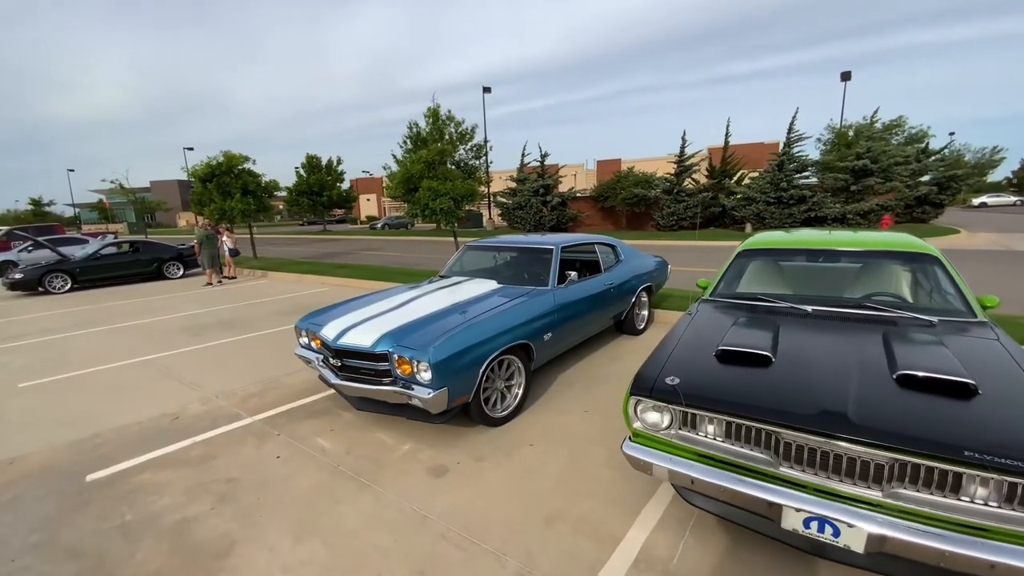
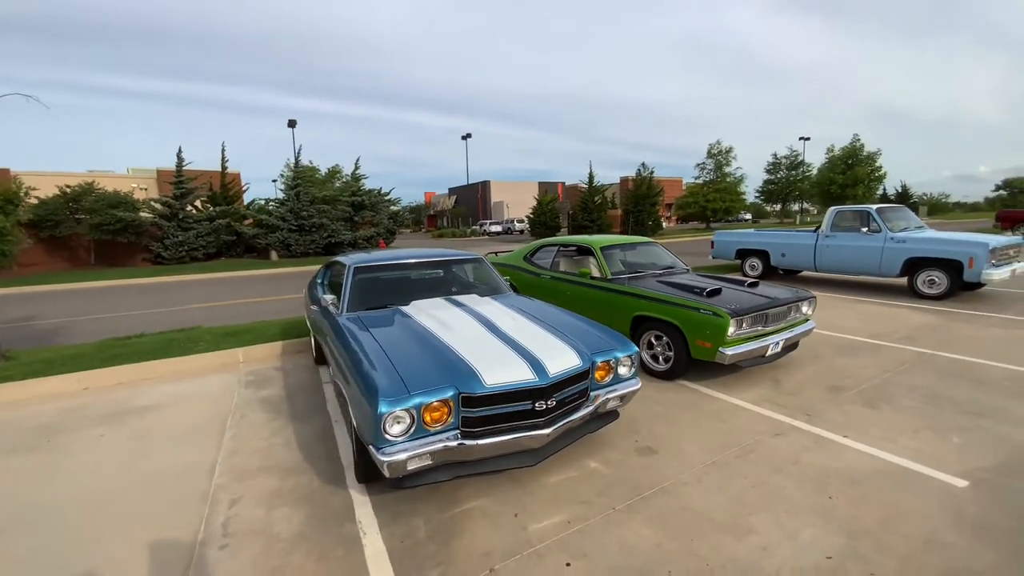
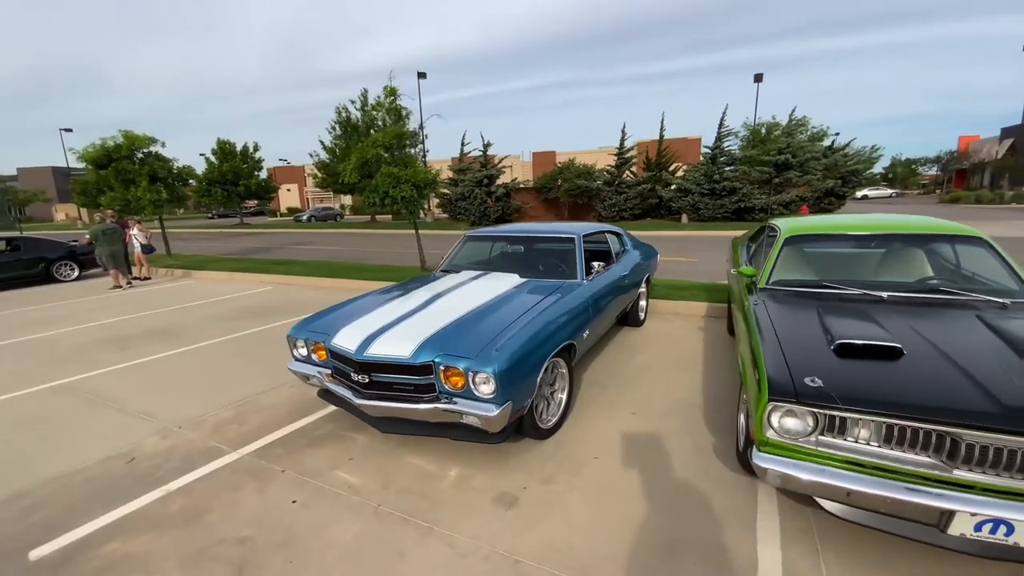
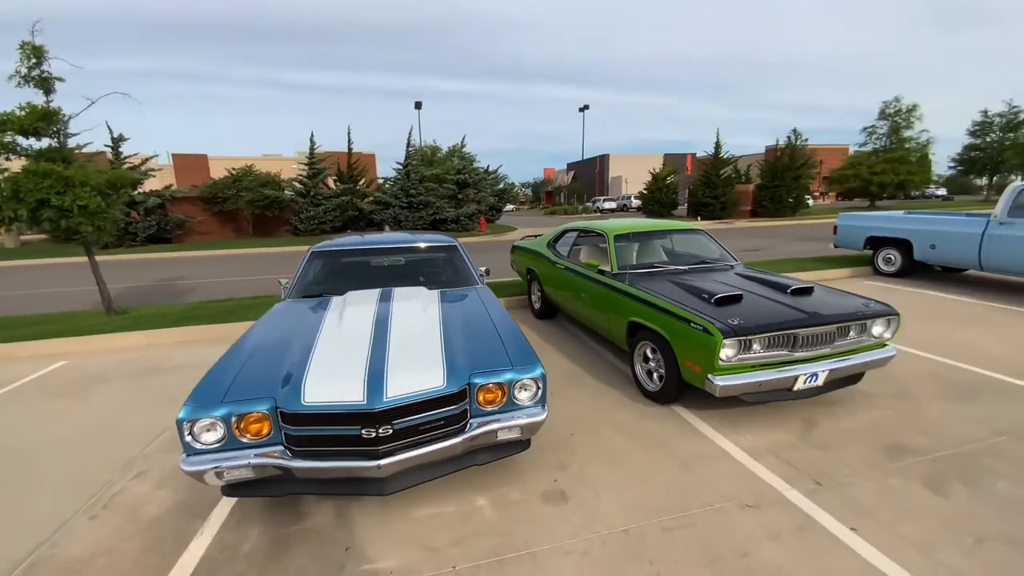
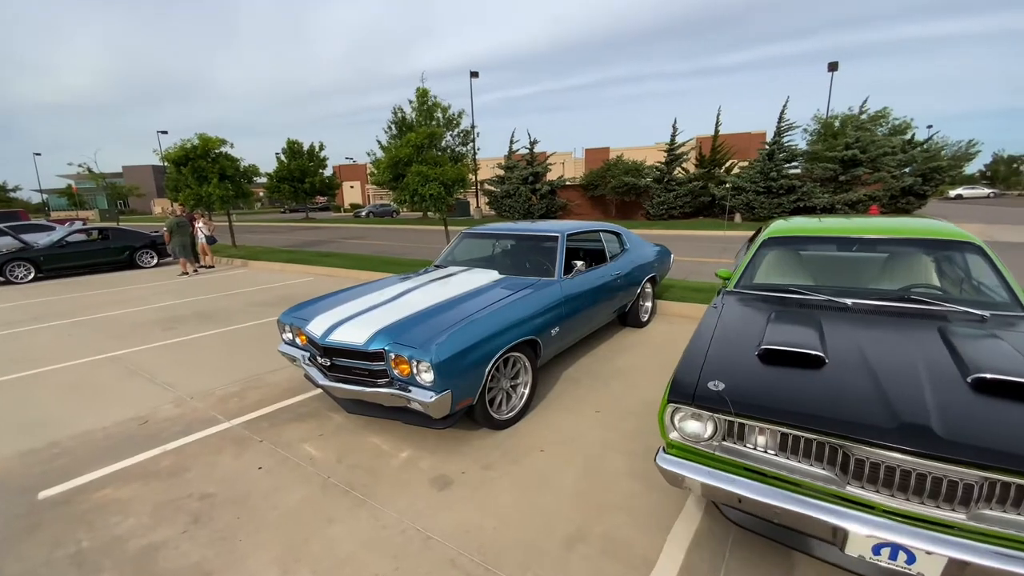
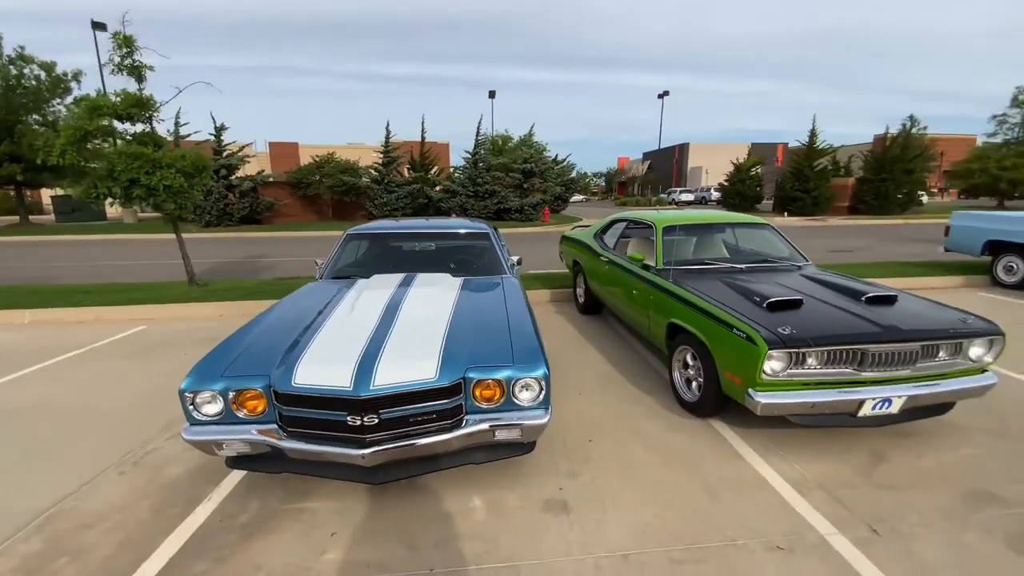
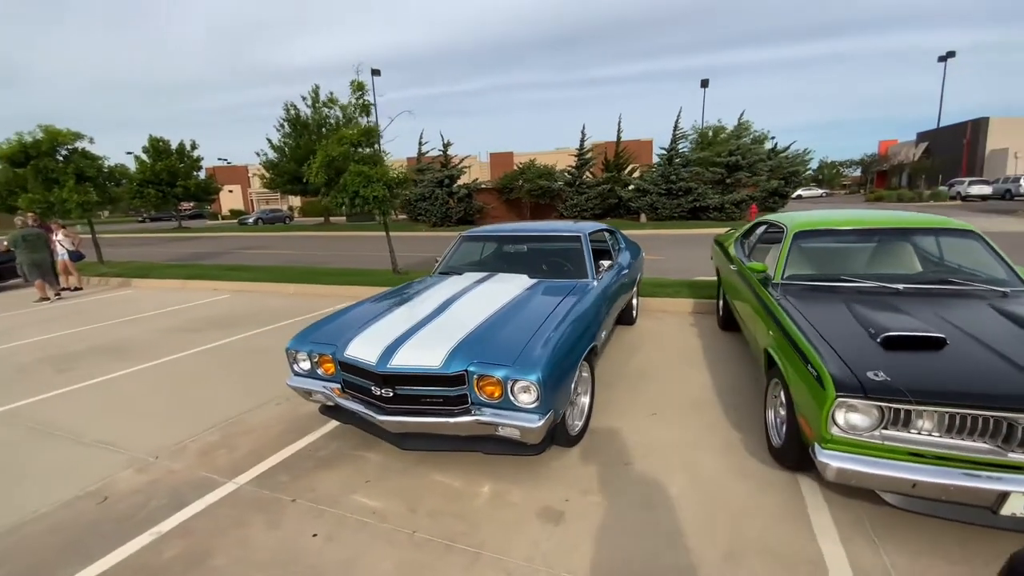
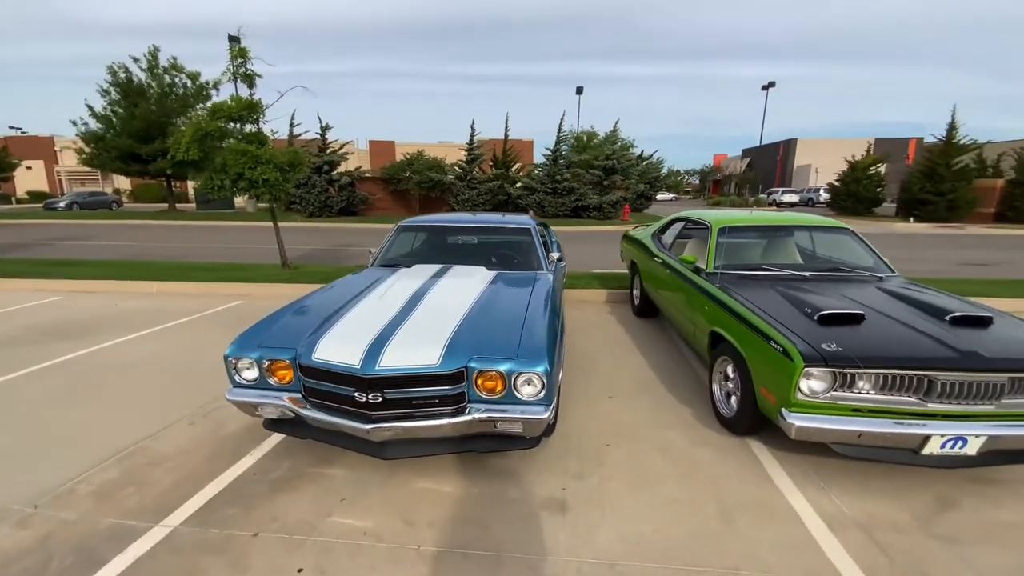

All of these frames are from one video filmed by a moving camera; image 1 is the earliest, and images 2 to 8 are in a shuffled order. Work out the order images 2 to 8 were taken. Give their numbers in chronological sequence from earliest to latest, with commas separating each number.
5, 3, 7, 8, 6, 4, 2
